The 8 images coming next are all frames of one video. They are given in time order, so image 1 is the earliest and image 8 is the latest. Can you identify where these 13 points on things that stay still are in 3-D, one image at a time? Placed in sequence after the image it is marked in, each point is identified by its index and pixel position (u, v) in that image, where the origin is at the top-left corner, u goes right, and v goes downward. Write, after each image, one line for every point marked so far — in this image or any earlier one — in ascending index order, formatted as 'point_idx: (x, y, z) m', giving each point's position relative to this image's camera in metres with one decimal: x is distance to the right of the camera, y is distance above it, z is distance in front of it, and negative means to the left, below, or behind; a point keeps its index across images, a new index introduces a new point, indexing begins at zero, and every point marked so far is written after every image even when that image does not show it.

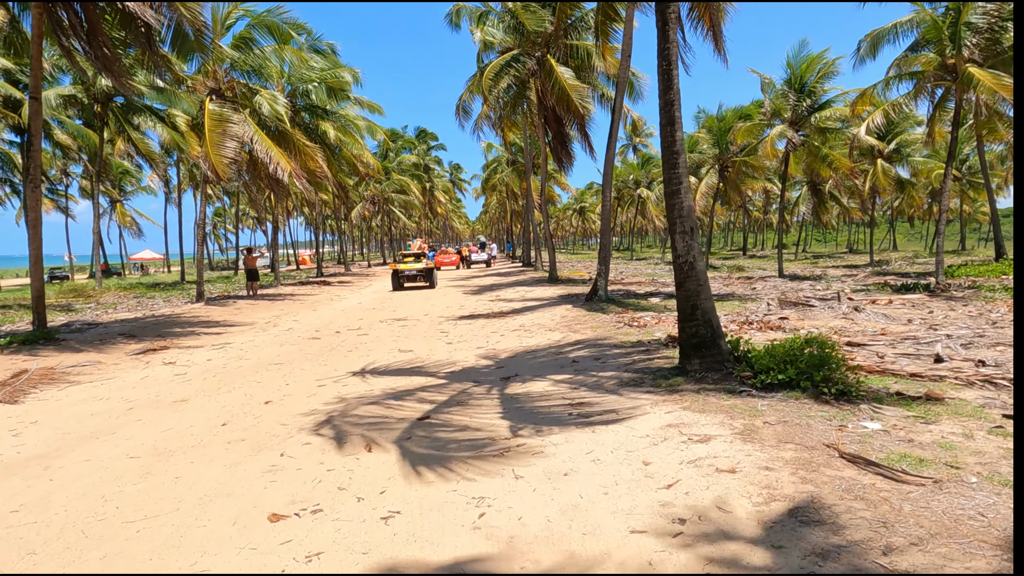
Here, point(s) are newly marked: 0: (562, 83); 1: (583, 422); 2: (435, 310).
0: (+1.1, +4.7, +15.3) m
1: (+0.4, -0.8, +4.2) m
2: (-1.4, -0.4, +12.5) m
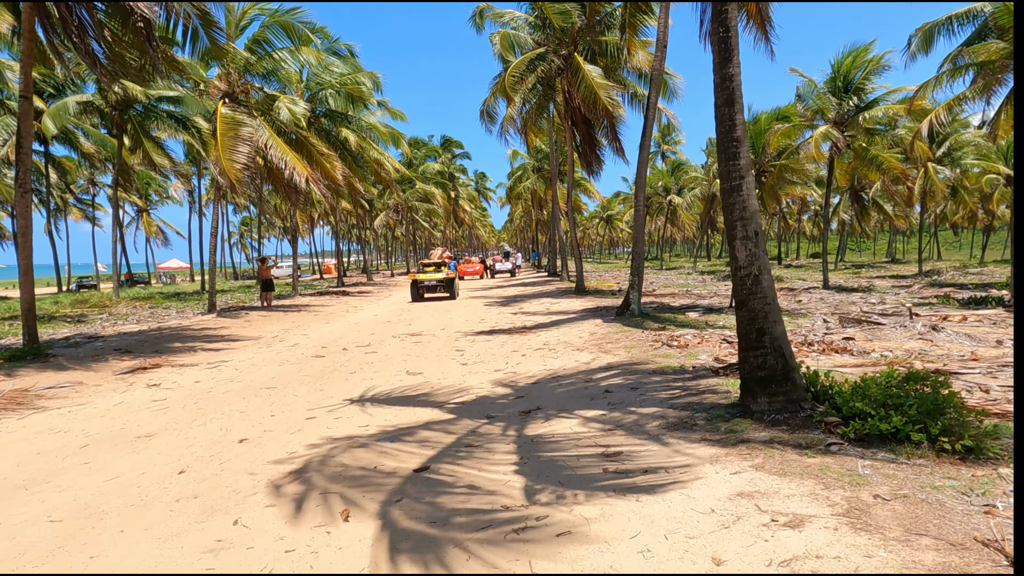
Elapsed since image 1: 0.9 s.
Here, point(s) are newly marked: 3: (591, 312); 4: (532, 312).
0: (+1.7, +4.5, +14.4) m
1: (+0.5, -0.9, +3.2) m
2: (-1.0, -0.7, +11.6) m
3: (+1.4, -0.4, +11.8) m
4: (+0.4, -0.5, +13.0) m
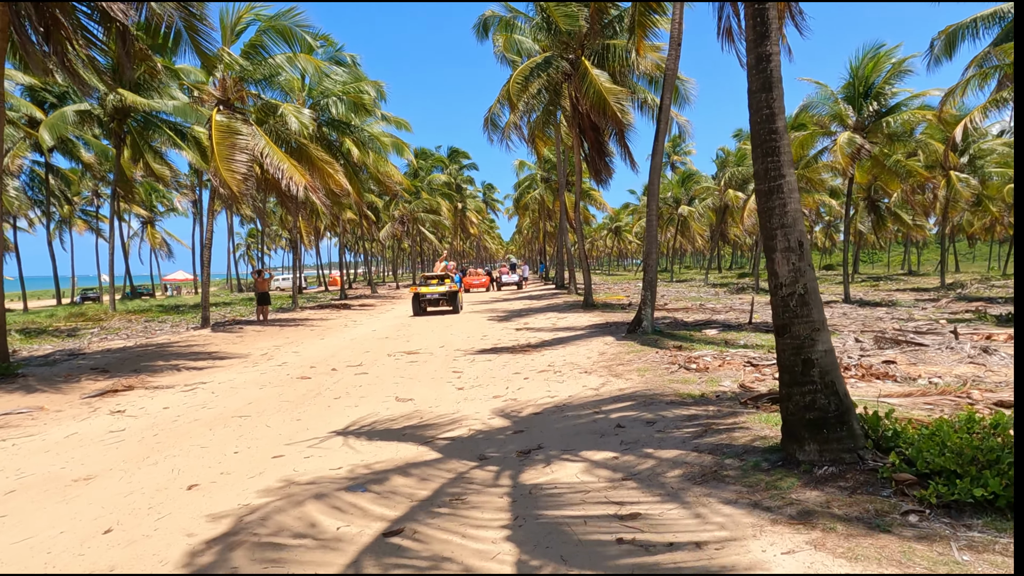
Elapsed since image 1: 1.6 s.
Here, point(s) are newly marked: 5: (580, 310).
0: (+1.8, +4.2, +13.8) m
1: (+0.5, -1.0, +2.5) m
2: (-1.0, -0.9, +10.9) m
3: (+1.5, -0.7, +11.1) m
4: (+0.5, -0.8, +12.3) m
5: (+1.6, -0.5, +15.1) m
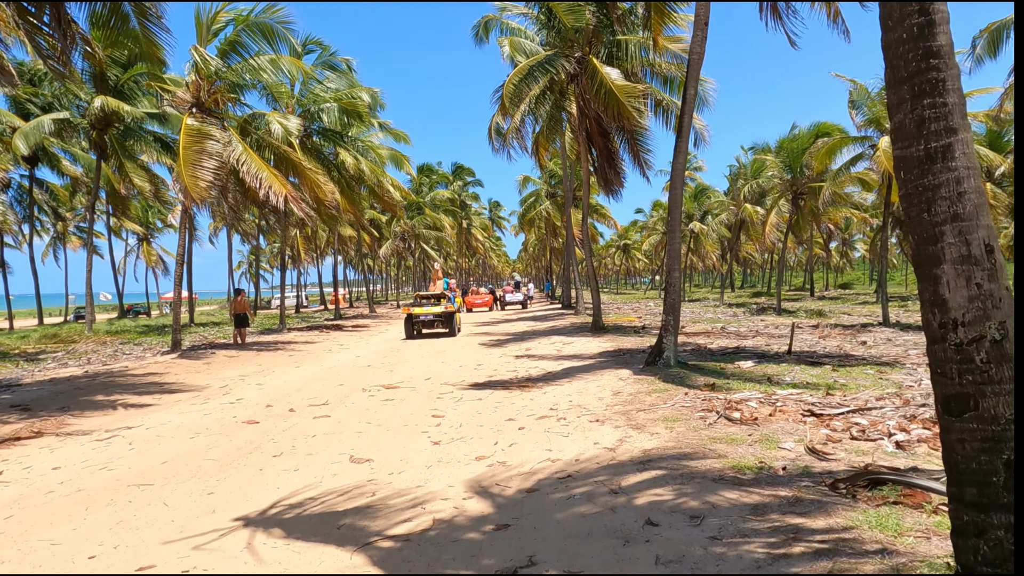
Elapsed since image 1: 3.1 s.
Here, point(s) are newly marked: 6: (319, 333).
0: (+1.8, +3.8, +12.4) m
1: (+0.4, -1.1, +1.0) m
2: (-1.0, -1.2, +9.4) m
3: (+1.5, -1.0, +9.6) m
4: (+0.4, -1.1, +10.8) m
5: (+1.6, -0.9, +13.6) m
6: (-5.5, -1.3, +18.9) m
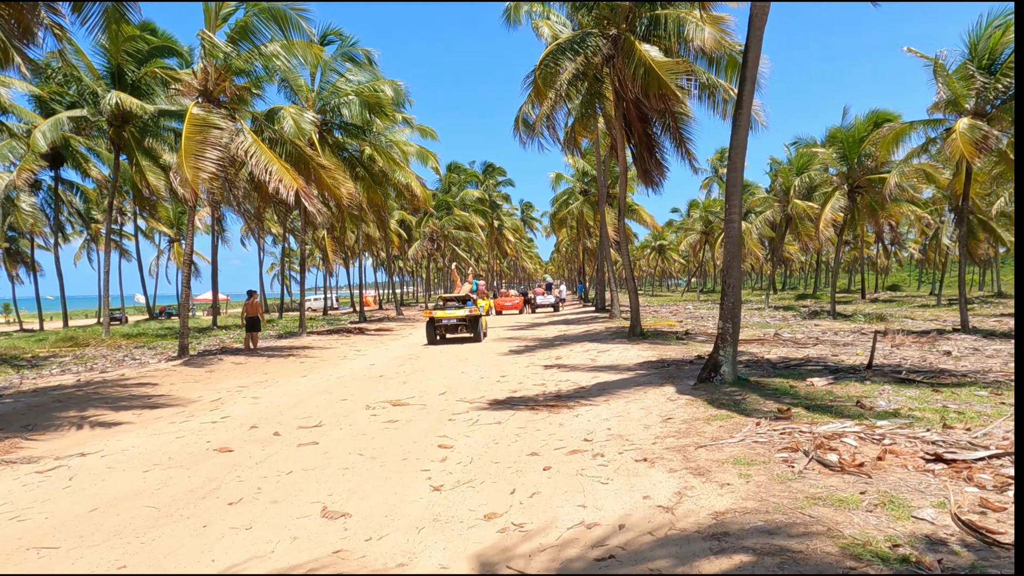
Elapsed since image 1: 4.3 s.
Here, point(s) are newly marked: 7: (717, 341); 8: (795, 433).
0: (+2.3, +3.8, +11.1) m
1: (+0.3, -1.1, -0.2) m
2: (-0.6, -1.2, +8.3) m
3: (+1.8, -1.0, +8.3) m
4: (+0.9, -1.1, +9.6) m
5: (+2.1, -1.0, +12.3) m
6: (-4.7, -1.3, +17.9) m
7: (+2.0, -0.5, +6.6) m
8: (+1.9, -1.0, +4.5) m
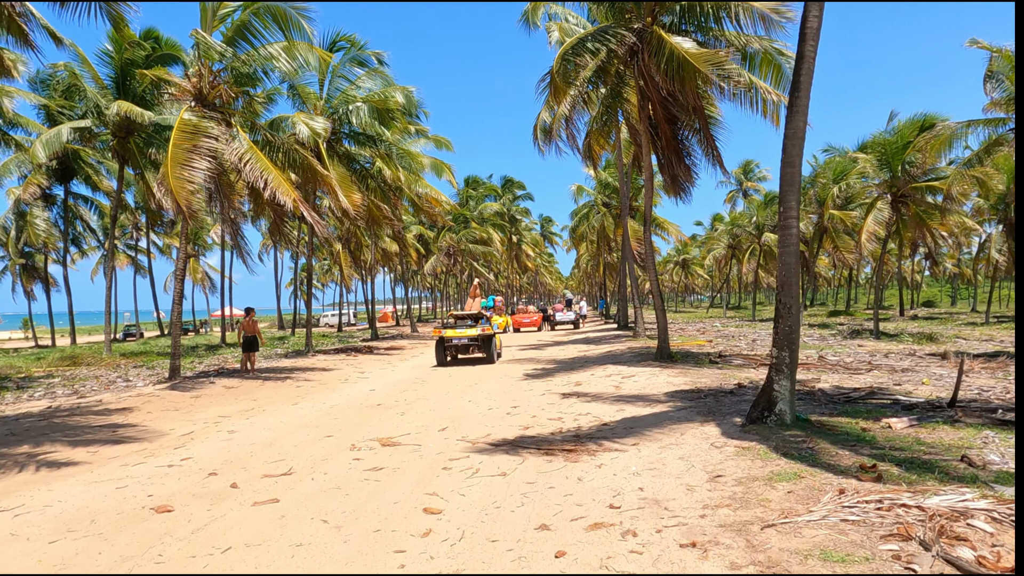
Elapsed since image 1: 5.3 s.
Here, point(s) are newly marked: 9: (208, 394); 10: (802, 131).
0: (+2.5, +3.5, +10.0) m
1: (+0.2, -1.1, -1.3) m
2: (-0.5, -1.4, +7.2) m
3: (+1.9, -1.2, +7.2) m
4: (+1.0, -1.4, +8.5) m
5: (+2.4, -1.3, +11.1) m
6: (-4.3, -1.8, +16.9) m
7: (+2.1, -0.7, +5.4) m
8: (+1.9, -1.1, +3.3) m
9: (-4.8, -1.7, +10.6) m
10: (+2.3, +1.3, +5.3) m
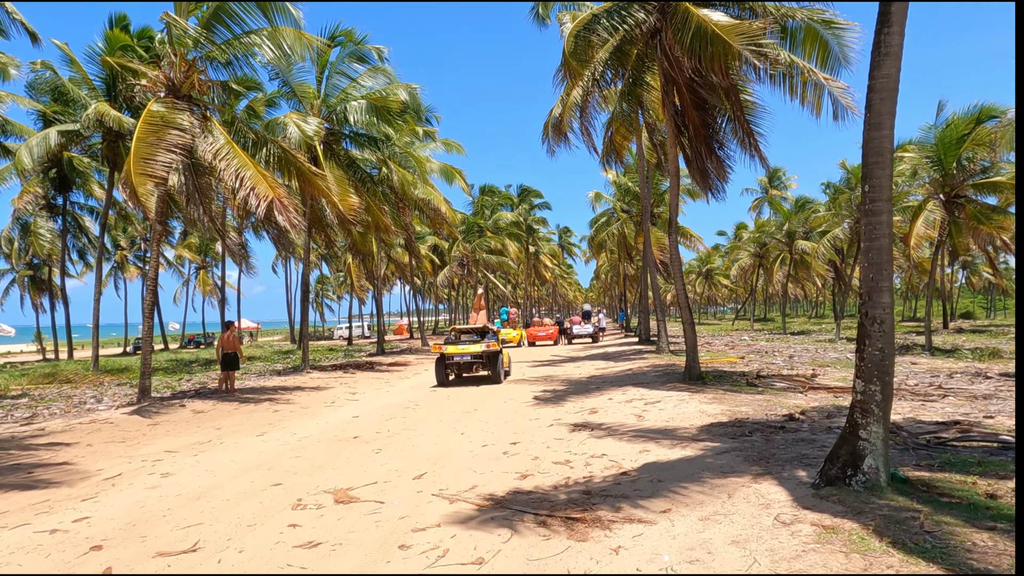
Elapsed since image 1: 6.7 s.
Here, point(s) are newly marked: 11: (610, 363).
0: (+2.5, +3.3, +8.6) m
1: (-0.1, -1.1, -2.8) m
2: (-0.6, -1.5, +5.7) m
3: (+1.9, -1.3, +5.7) m
4: (+1.0, -1.5, +7.0) m
5: (+2.4, -1.4, +9.6) m
6: (-4.0, -2.0, +15.6) m
7: (+2.0, -0.7, +3.9) m
8: (+1.8, -1.1, +1.8) m
9: (-4.8, -1.9, +9.3) m
10: (+2.2, +1.2, +3.9) m
11: (+2.2, -1.7, +15.2) m
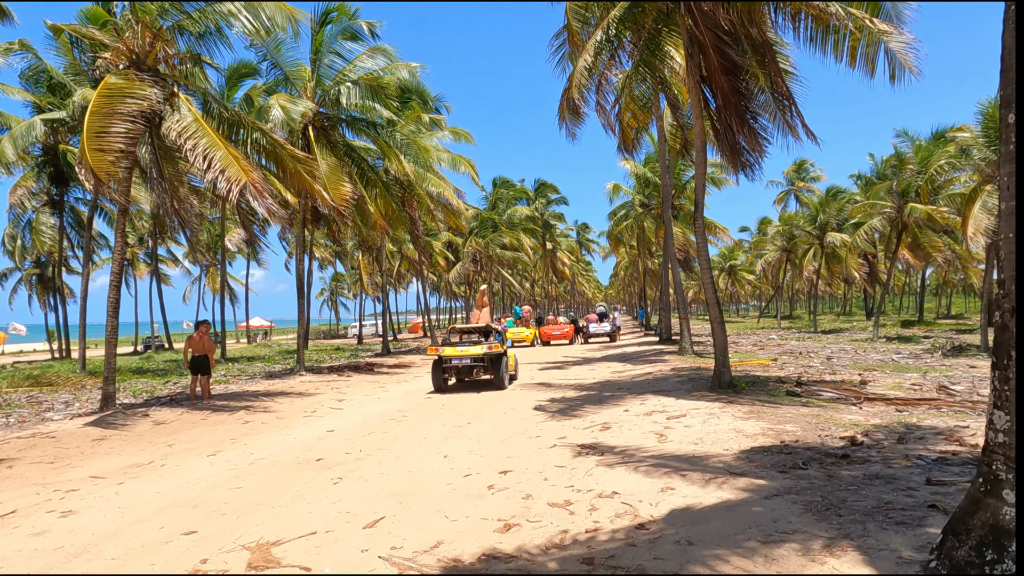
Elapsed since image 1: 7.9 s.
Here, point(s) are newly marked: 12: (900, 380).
0: (+2.5, +3.4, +7.2) m
1: (-0.5, -1.0, -4.0) m
2: (-0.7, -1.5, +4.5) m
3: (+1.8, -1.3, +4.3) m
4: (+1.0, -1.4, +5.7) m
5: (+2.4, -1.3, +8.2) m
6: (-3.8, -1.9, +14.4) m
7: (+1.8, -0.7, +2.6) m
8: (+1.5, -1.0, +0.5) m
9: (-4.8, -1.8, +8.2) m
10: (+2.1, +1.3, +2.5) m
11: (+2.4, -1.6, +13.8) m
12: (+5.7, -1.3, +9.8) m
